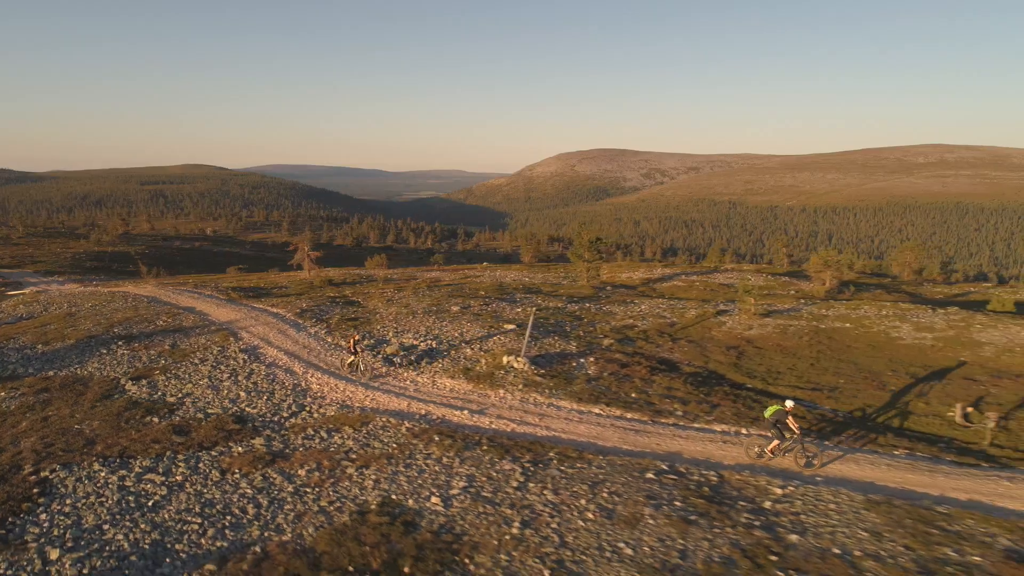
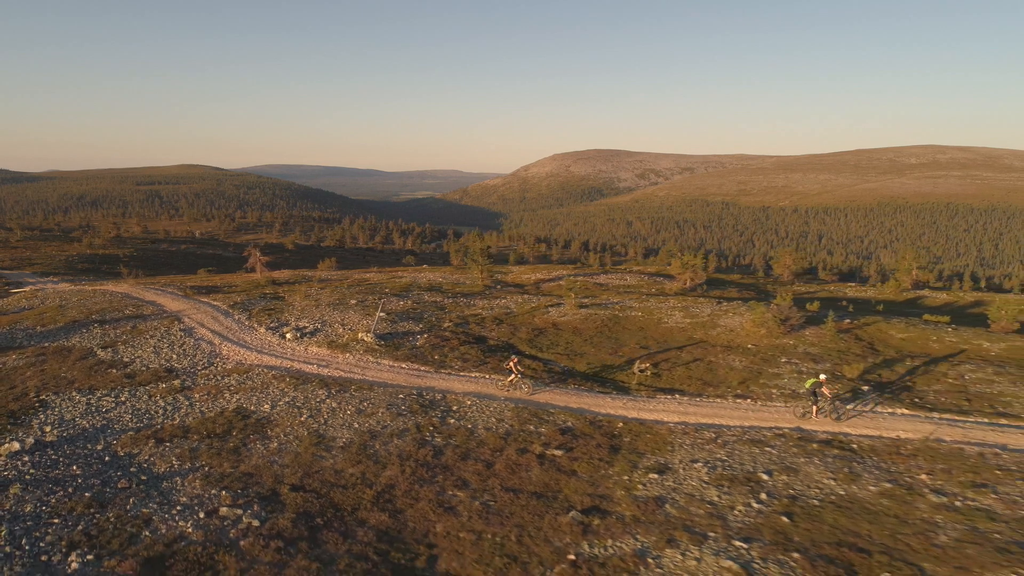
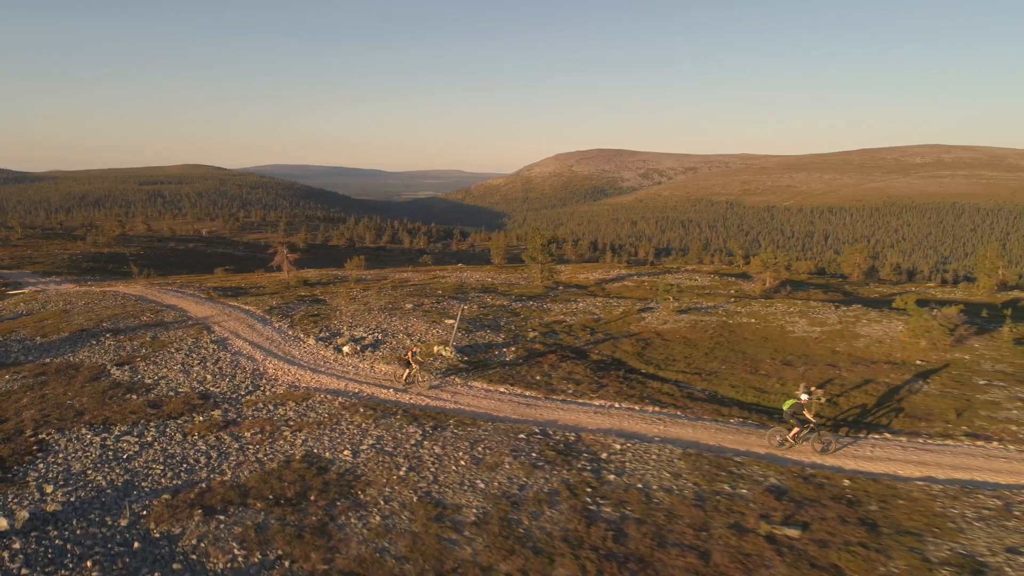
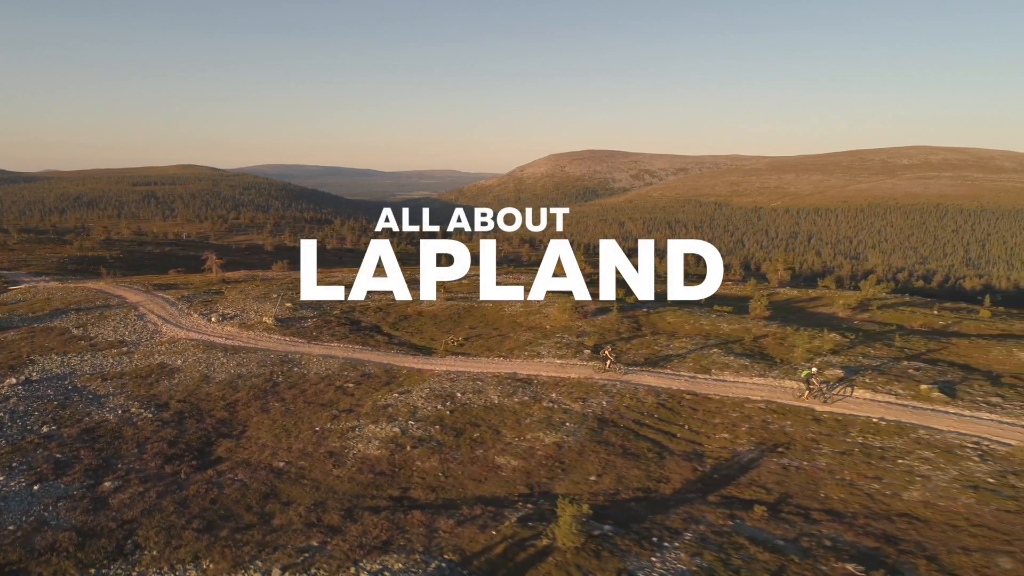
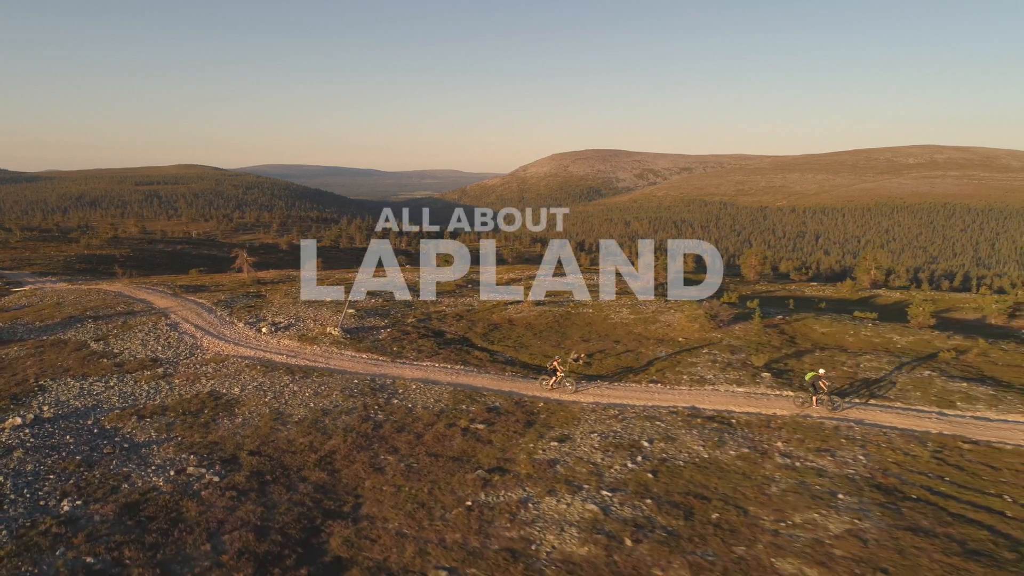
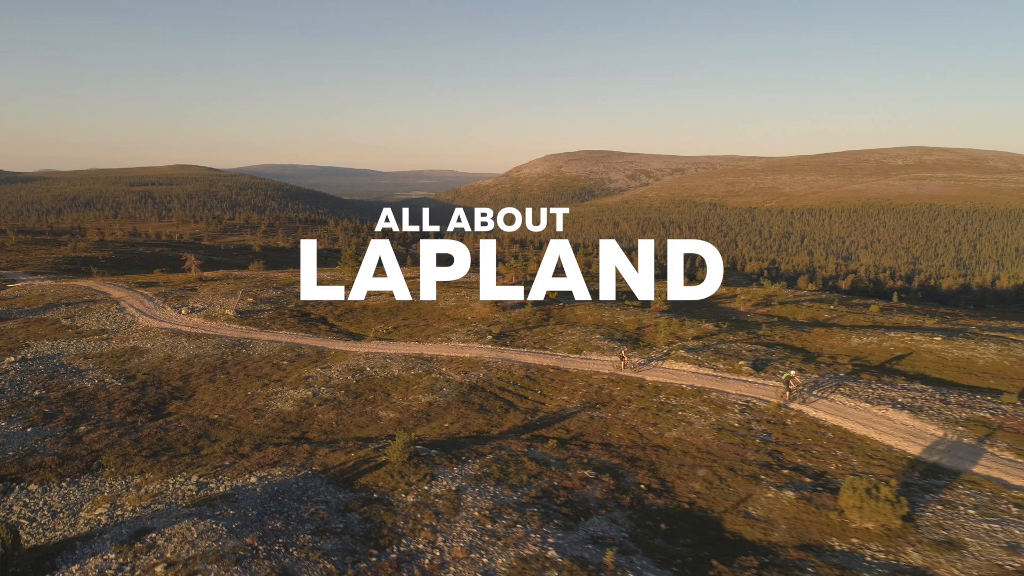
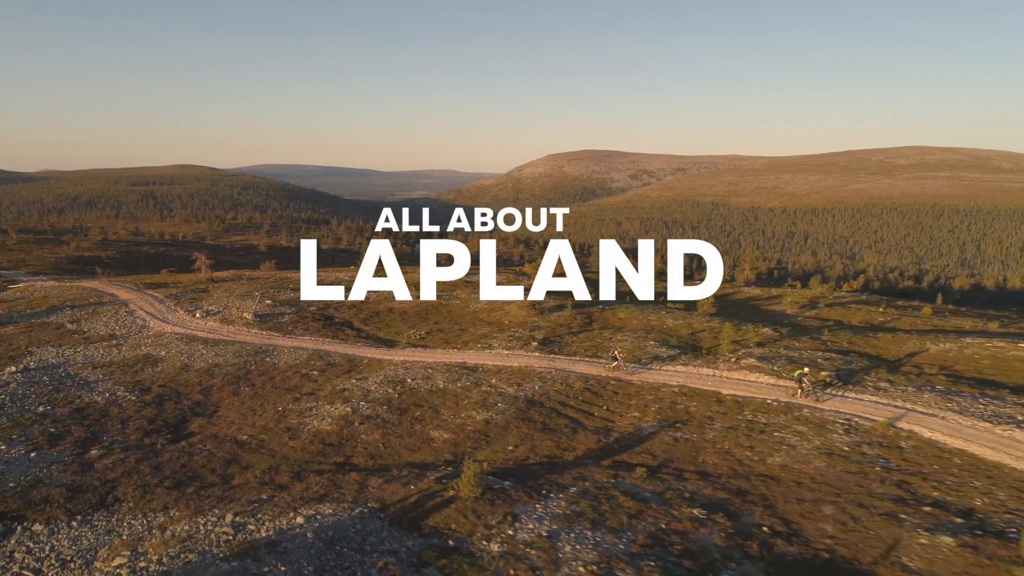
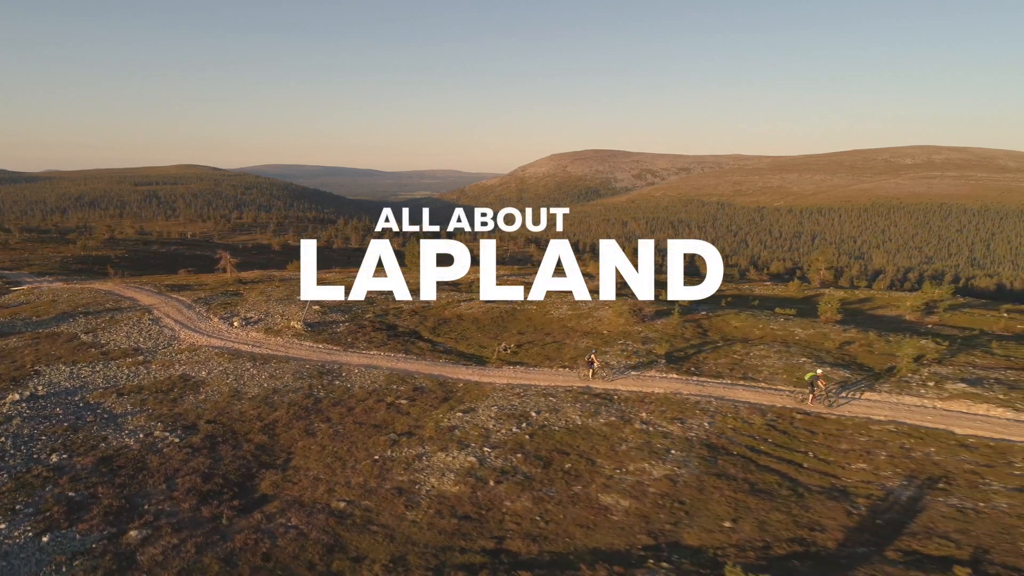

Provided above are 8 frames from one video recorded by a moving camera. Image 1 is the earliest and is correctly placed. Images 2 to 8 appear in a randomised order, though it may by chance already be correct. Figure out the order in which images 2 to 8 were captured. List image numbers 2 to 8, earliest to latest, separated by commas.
3, 2, 5, 8, 4, 7, 6
